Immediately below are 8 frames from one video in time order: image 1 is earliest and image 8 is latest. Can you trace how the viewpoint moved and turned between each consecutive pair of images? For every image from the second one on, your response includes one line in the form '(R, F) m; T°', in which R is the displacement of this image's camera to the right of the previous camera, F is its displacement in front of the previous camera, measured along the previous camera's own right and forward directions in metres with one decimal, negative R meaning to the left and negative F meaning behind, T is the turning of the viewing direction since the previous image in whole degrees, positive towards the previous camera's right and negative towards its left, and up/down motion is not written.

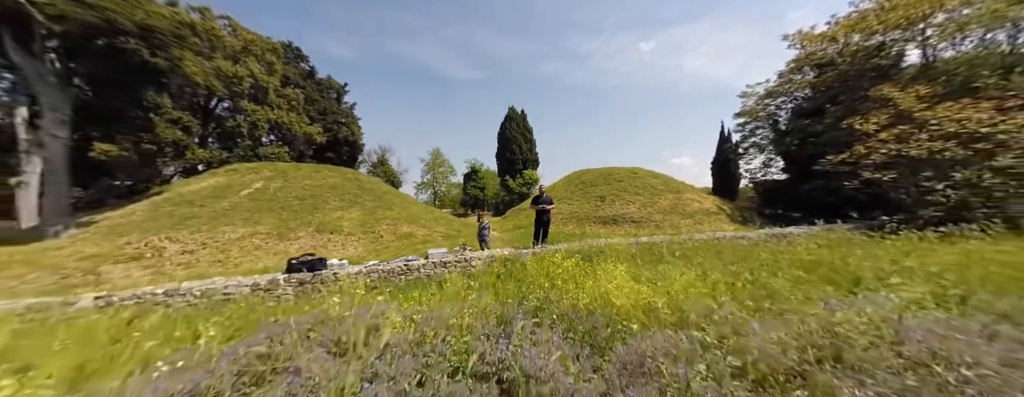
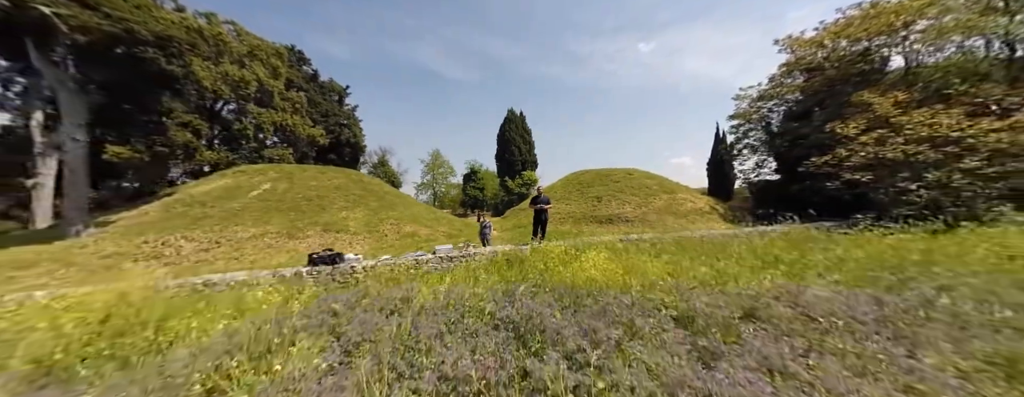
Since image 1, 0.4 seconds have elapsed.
(0.0, -0.5) m; 0°
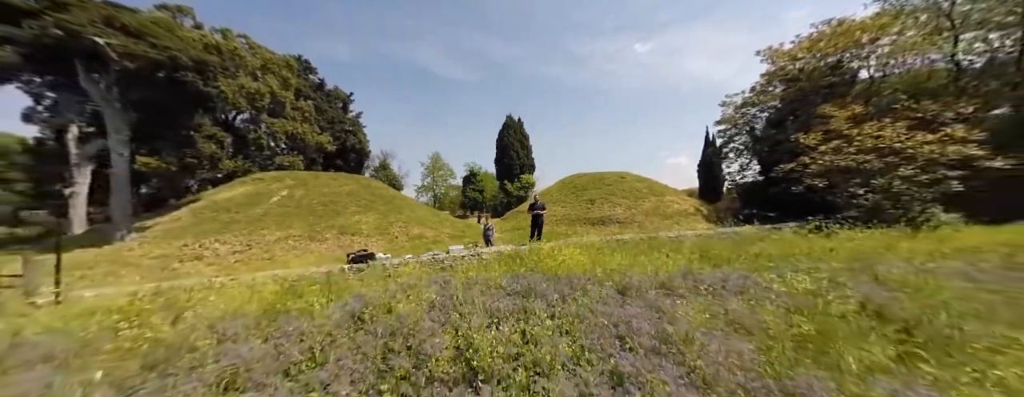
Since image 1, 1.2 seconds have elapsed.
(-0.1, -1.2) m; 0°
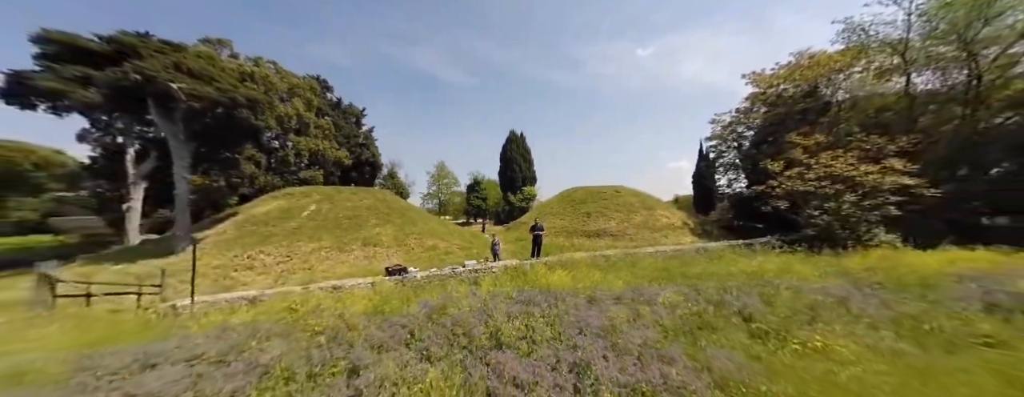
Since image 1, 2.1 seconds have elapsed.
(-0.1, -1.7) m; 0°
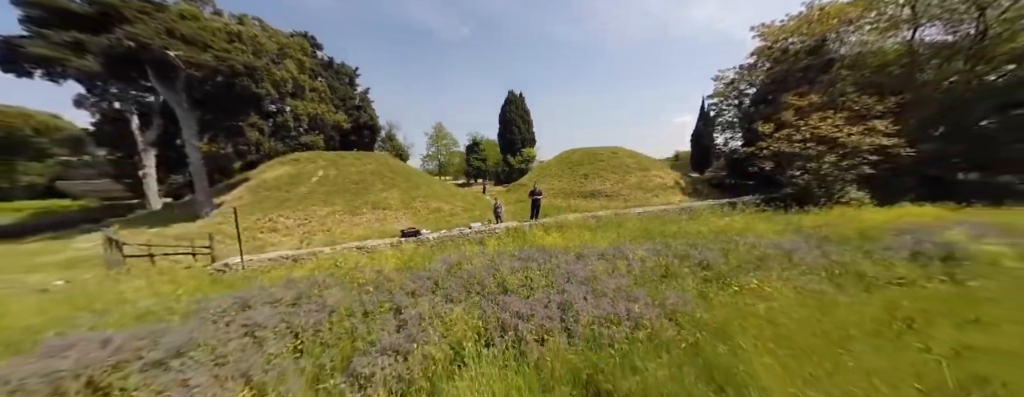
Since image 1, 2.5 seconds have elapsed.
(0.0, -0.8) m; 0°
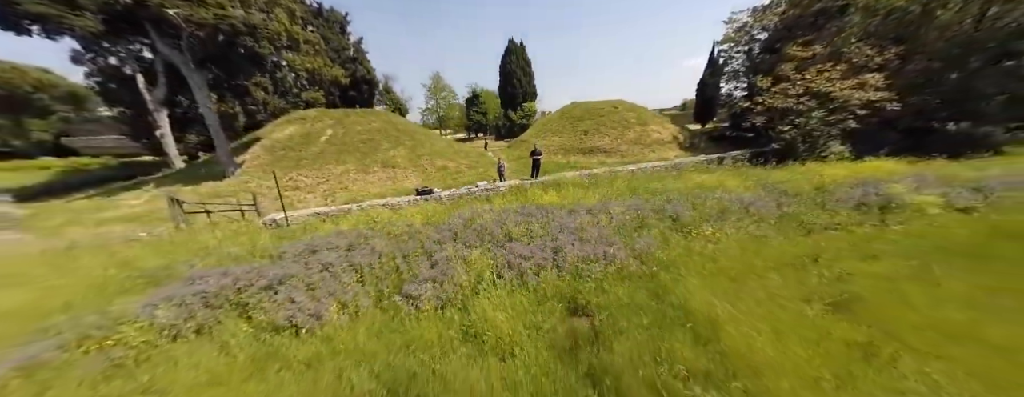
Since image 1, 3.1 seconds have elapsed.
(0.0, -1.0) m; 0°
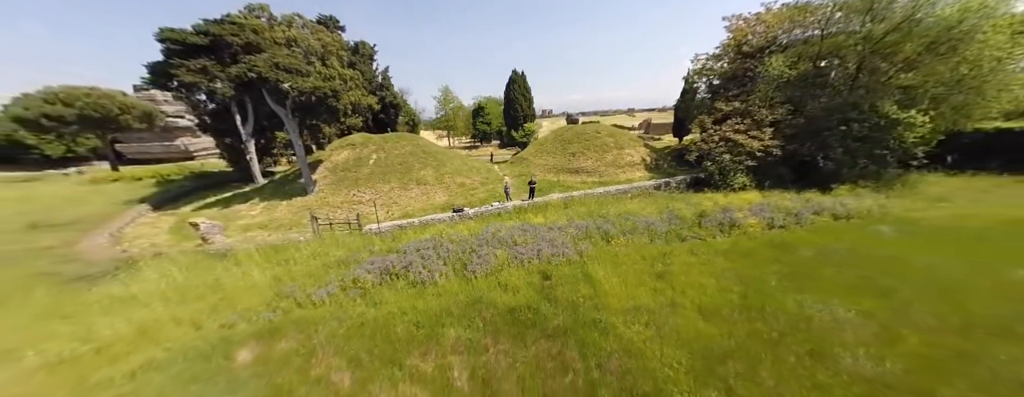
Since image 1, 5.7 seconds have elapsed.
(-0.2, -5.3) m; 0°
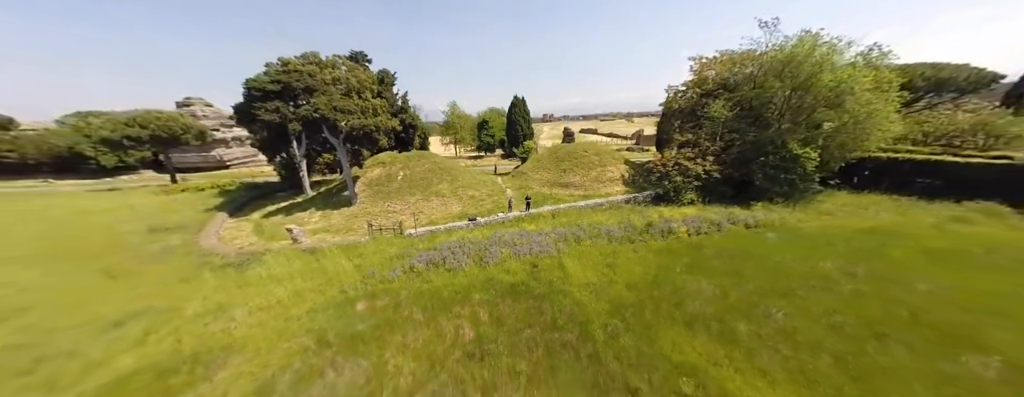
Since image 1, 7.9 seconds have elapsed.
(0.0, -5.2) m; 0°
